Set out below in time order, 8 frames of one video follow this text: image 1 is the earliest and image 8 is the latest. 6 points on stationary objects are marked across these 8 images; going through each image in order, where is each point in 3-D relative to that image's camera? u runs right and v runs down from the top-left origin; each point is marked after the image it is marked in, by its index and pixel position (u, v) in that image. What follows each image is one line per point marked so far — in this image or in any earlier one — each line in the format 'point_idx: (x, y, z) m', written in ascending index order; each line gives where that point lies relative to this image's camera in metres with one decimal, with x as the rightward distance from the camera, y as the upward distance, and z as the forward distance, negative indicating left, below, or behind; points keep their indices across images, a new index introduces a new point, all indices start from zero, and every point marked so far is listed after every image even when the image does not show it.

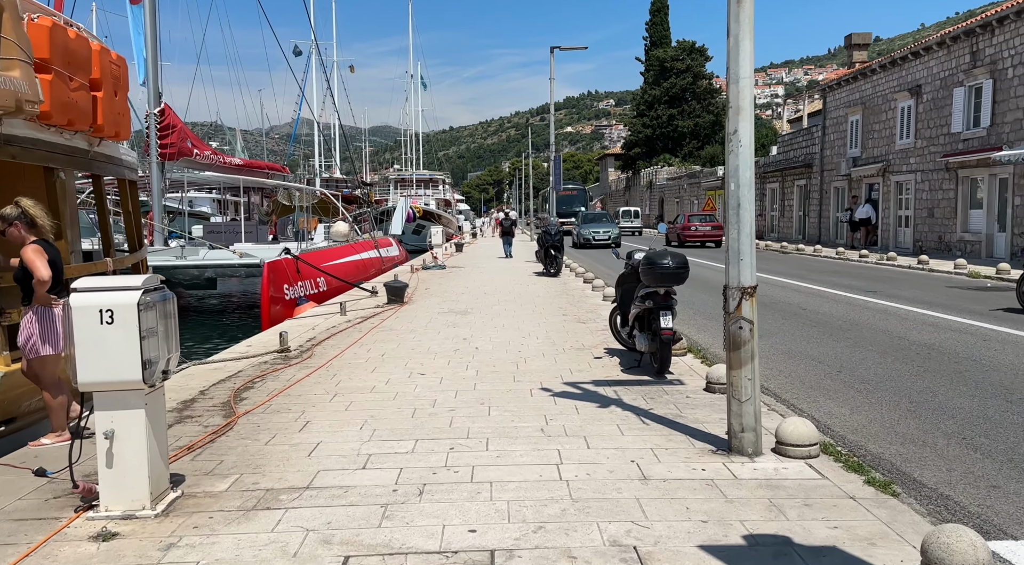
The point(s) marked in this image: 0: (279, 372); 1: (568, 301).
0: (-2.4, -0.9, +7.7) m
1: (+1.0, -0.4, +13.3) m
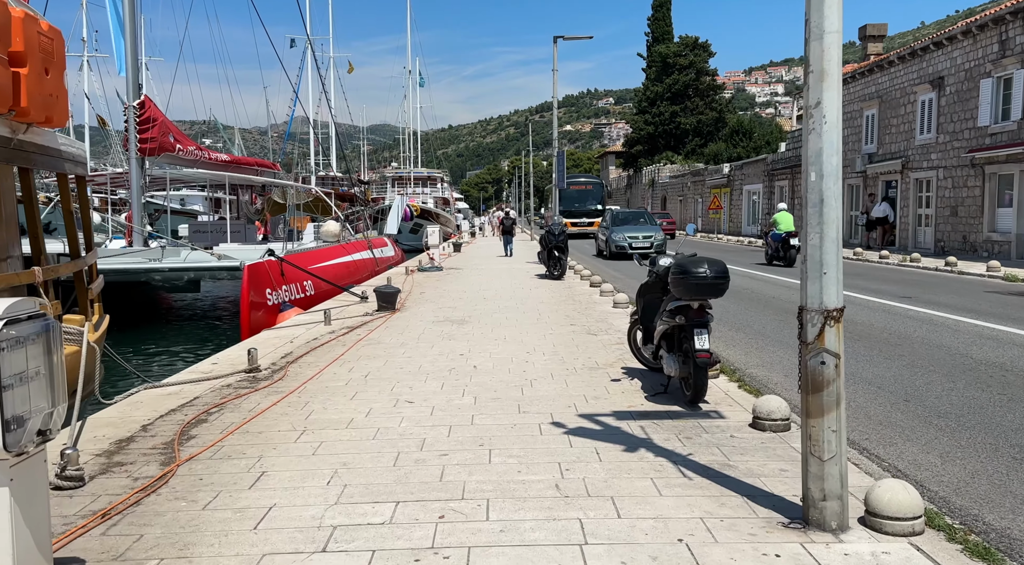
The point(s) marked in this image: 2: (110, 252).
0: (-2.4, -1.0, +6.6) m
1: (+1.1, -0.4, +12.2) m
2: (-10.1, +0.8, +18.9) m
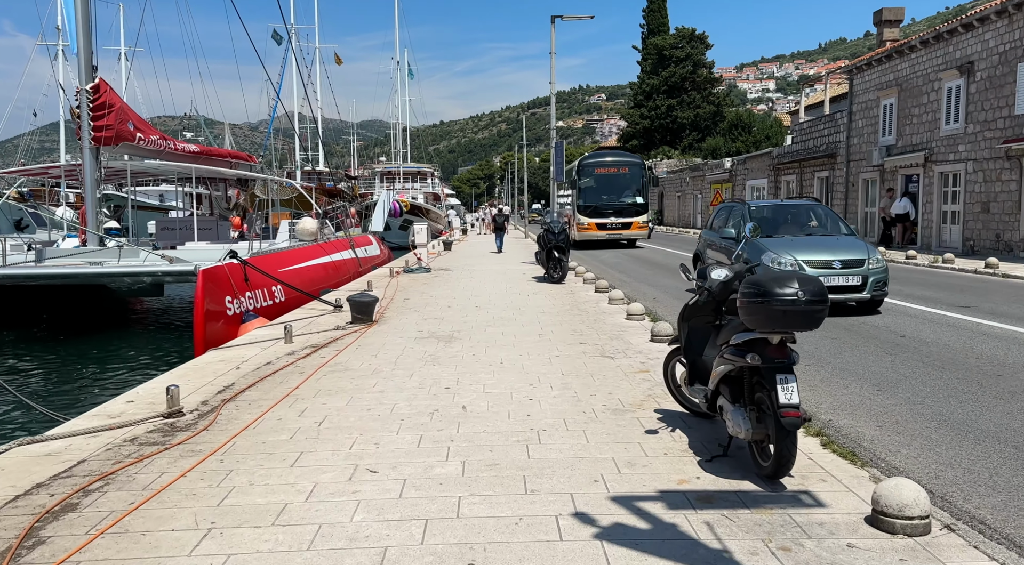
0: (-2.4, -1.2, +4.8) m
1: (+1.0, -0.5, +10.4) m
2: (-10.2, +0.7, +17.0) m
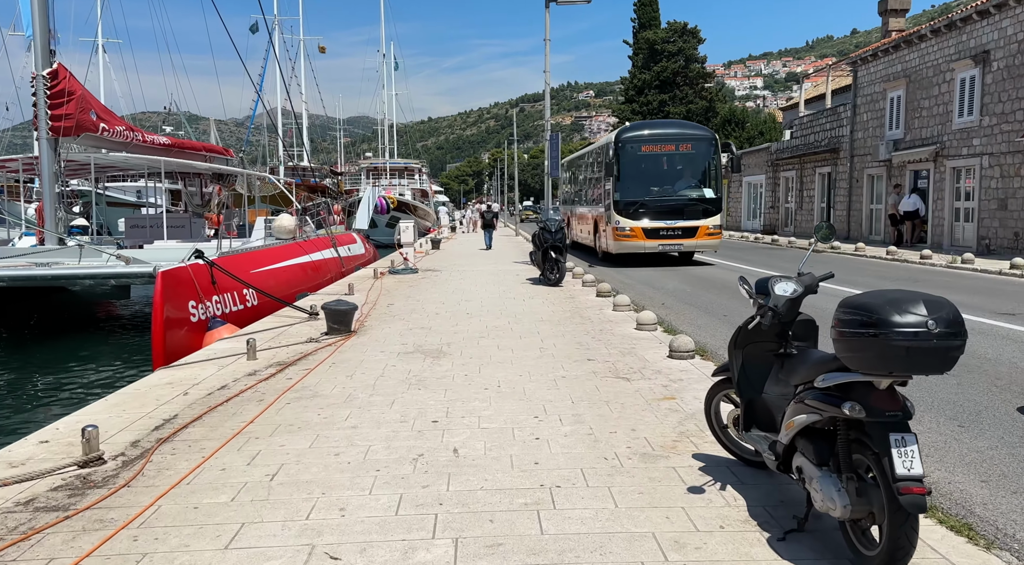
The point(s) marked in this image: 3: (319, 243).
0: (-2.3, -1.3, +3.6) m
1: (+1.0, -0.6, +9.3) m
2: (-10.4, +0.6, +15.7) m
3: (-4.8, +1.0, +18.8) m
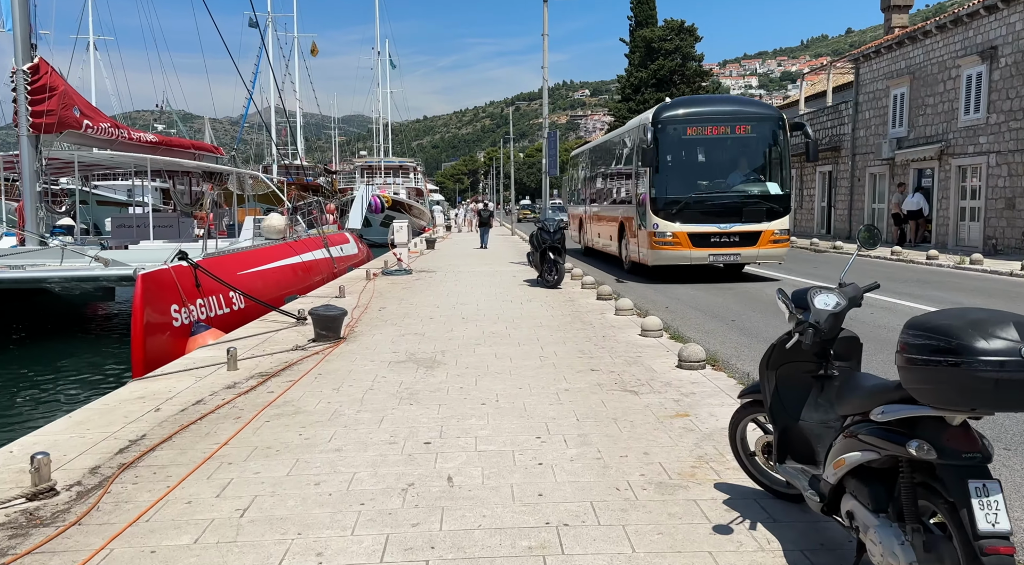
0: (-2.3, -1.3, +3.1) m
1: (+0.9, -0.7, +8.8) m
2: (-10.4, +0.6, +15.1) m
3: (-4.9, +0.9, +18.3) m
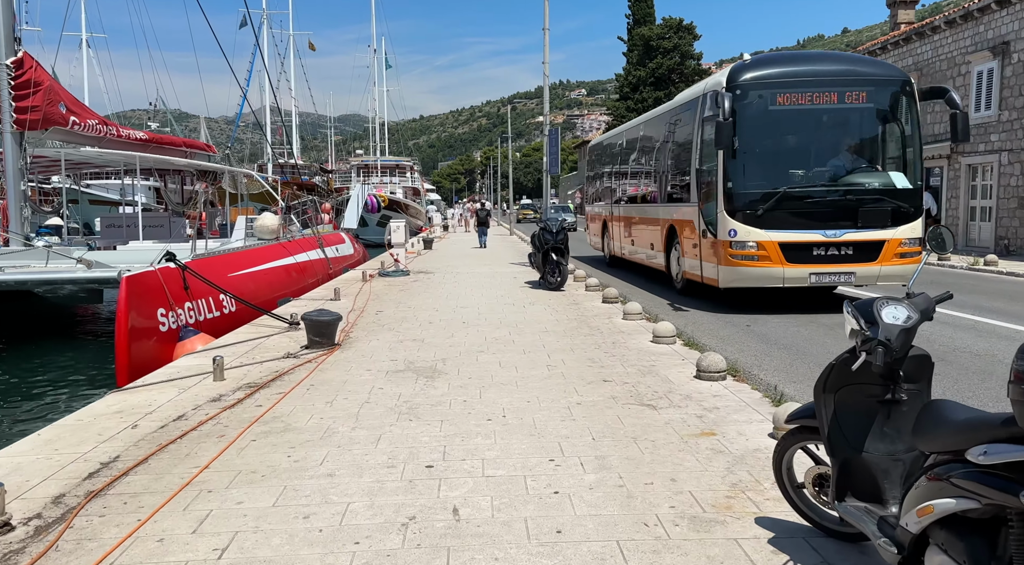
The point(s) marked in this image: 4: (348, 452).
0: (-2.2, -1.4, +2.6) m
1: (+1.0, -0.7, +8.3) m
2: (-10.4, +0.5, +14.6) m
3: (-4.9, +0.9, +17.8) m
4: (-1.1, -1.1, +4.9) m
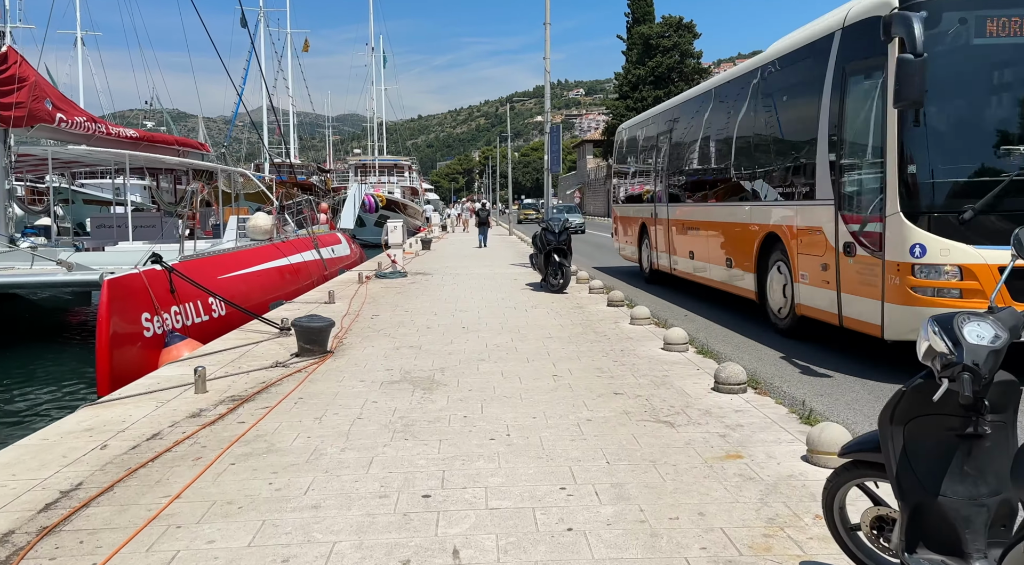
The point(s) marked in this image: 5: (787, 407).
0: (-2.2, -1.4, +2.1) m
1: (+1.0, -0.7, +7.8) m
2: (-10.4, +0.5, +14.1) m
3: (-4.9, +0.9, +17.3) m
4: (-1.0, -1.1, +4.4) m
5: (+2.0, -0.9, +5.6) m
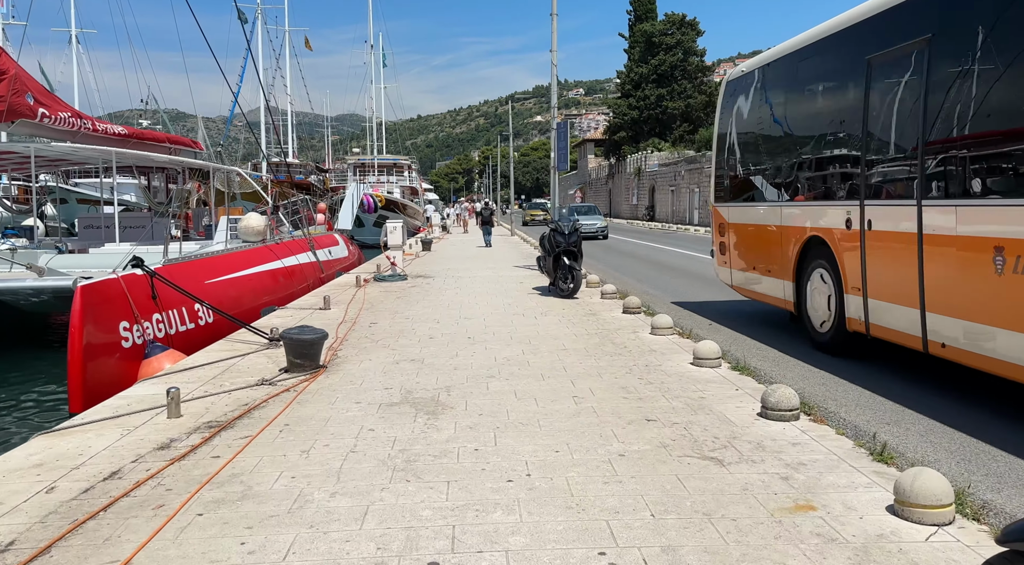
0: (-2.1, -1.5, +1.3) m
1: (+1.1, -0.8, +7.0) m
2: (-10.3, +0.4, +13.3) m
3: (-4.8, +0.8, +16.5) m
4: (-0.9, -1.2, +3.6) m
5: (+2.2, -1.0, +4.8) m
